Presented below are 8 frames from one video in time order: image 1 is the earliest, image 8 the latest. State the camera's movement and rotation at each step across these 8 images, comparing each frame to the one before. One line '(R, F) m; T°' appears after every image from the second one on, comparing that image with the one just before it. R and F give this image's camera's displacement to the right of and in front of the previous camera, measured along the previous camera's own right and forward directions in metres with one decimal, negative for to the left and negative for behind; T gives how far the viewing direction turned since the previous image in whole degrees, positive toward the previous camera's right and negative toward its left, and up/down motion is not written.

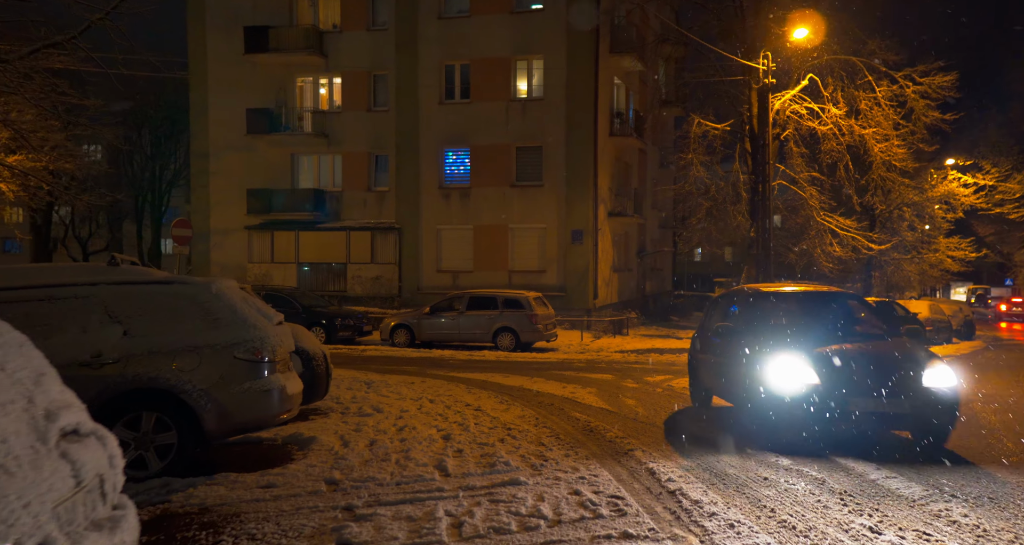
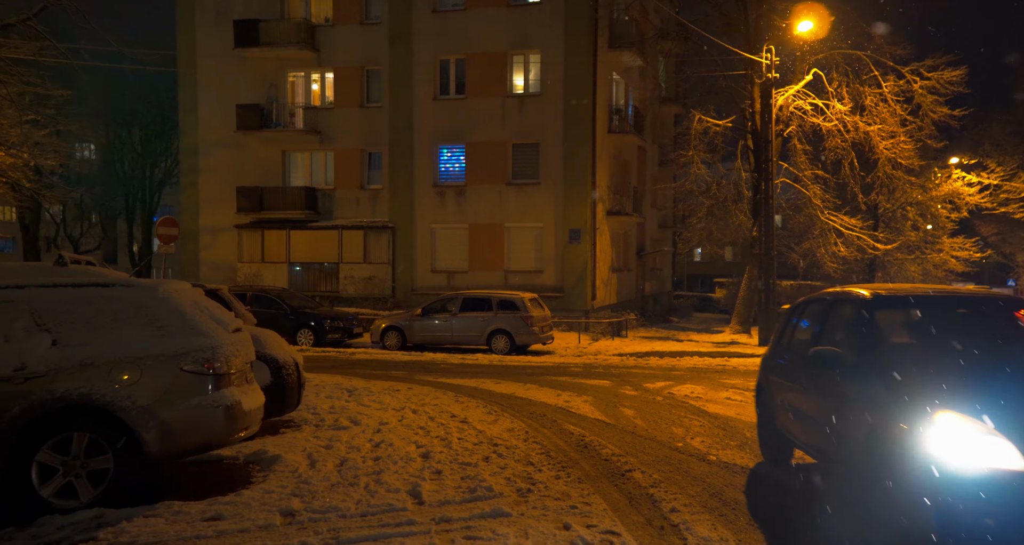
(+0.1, +0.7) m; 0°
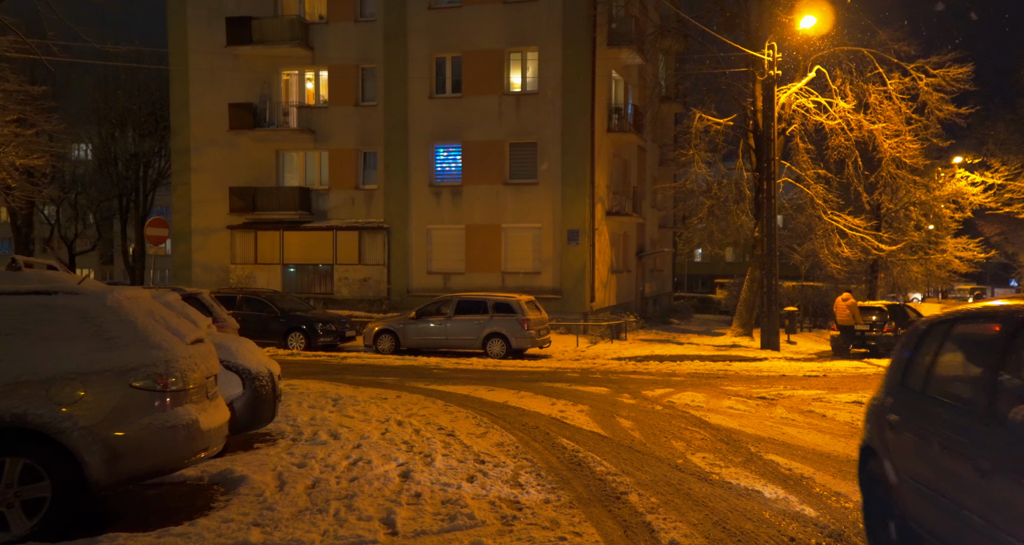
(+0.1, +0.5) m; 0°
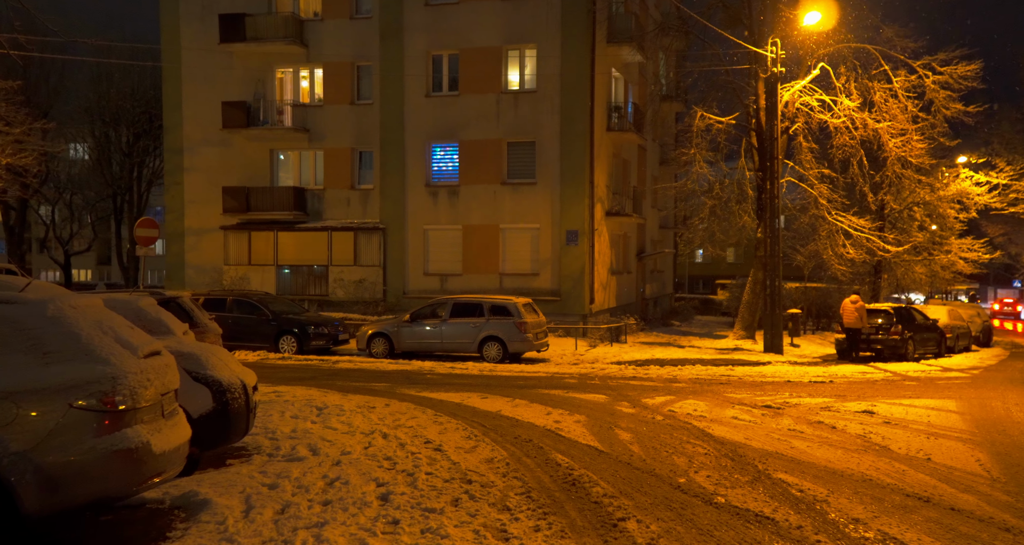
(+0.1, +0.5) m; 0°
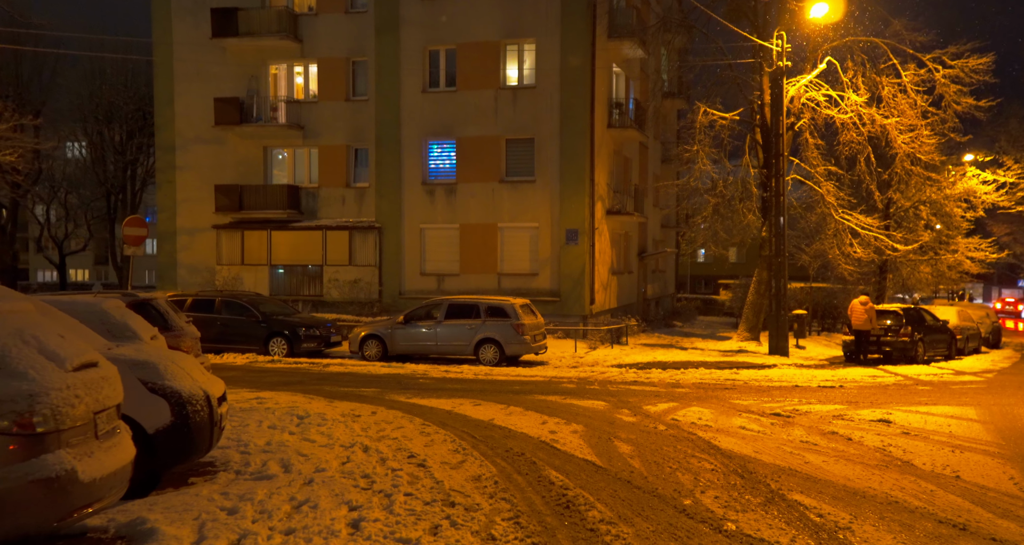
(+0.1, +0.6) m; 0°
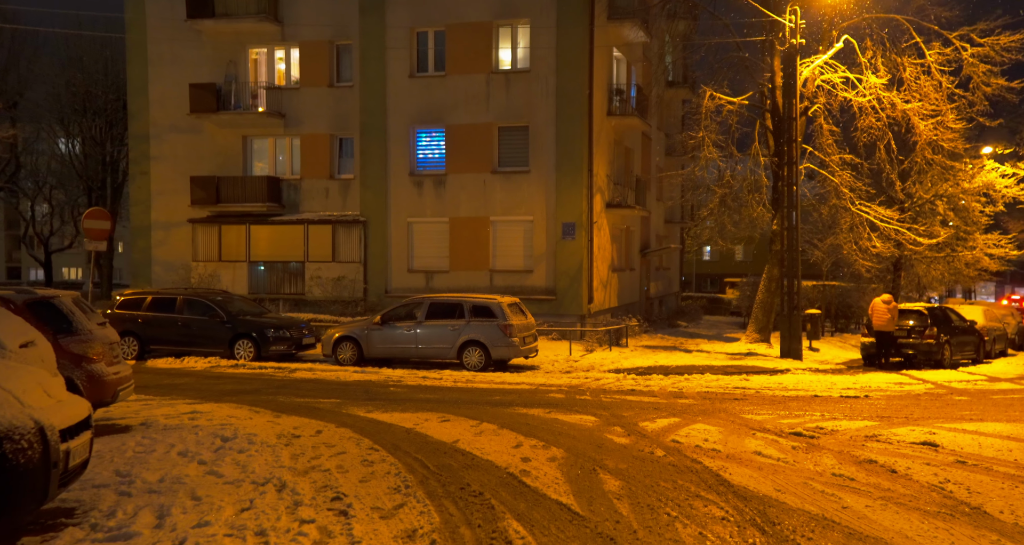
(+0.3, +1.7) m; 0°
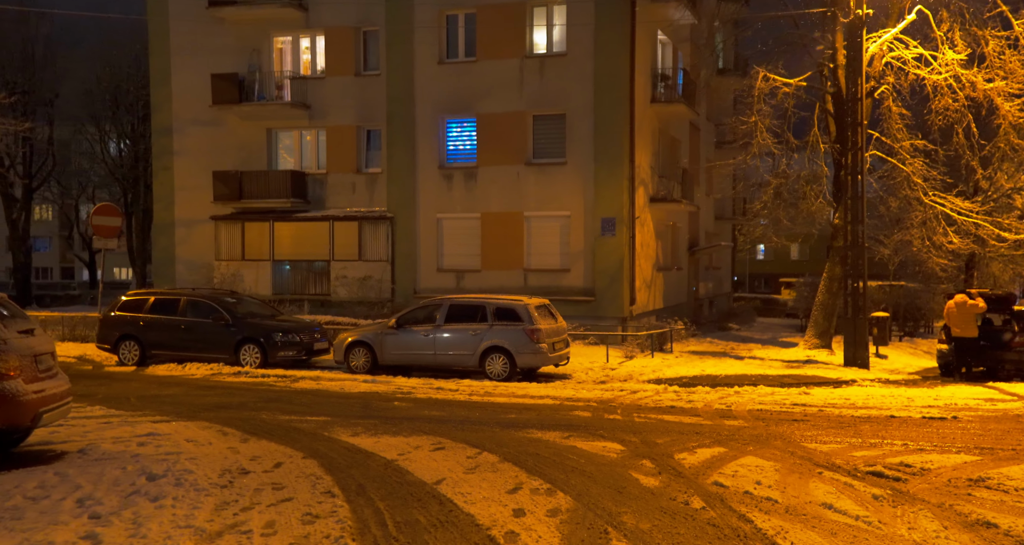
(+0.4, +1.8) m; -3°
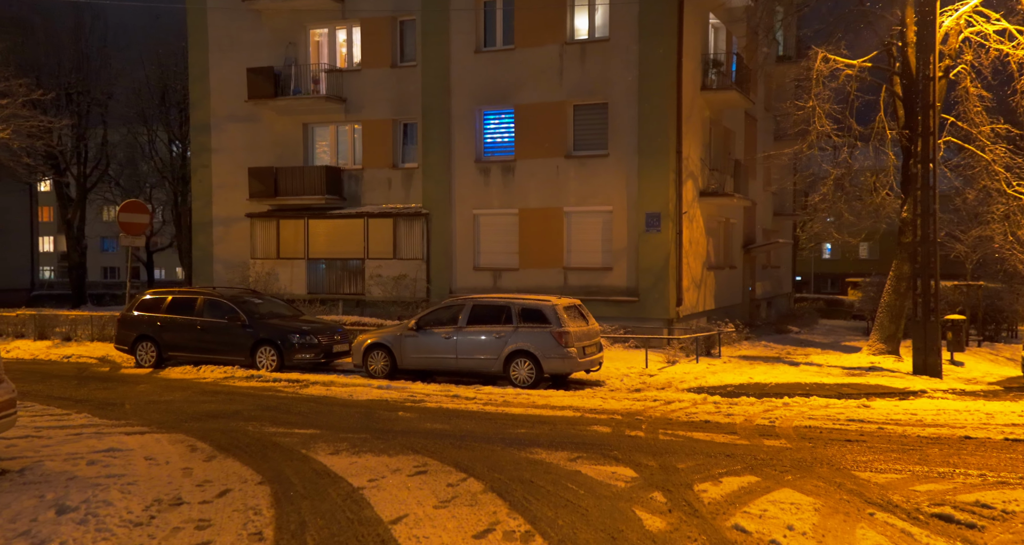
(+0.5, +1.2) m; -4°
